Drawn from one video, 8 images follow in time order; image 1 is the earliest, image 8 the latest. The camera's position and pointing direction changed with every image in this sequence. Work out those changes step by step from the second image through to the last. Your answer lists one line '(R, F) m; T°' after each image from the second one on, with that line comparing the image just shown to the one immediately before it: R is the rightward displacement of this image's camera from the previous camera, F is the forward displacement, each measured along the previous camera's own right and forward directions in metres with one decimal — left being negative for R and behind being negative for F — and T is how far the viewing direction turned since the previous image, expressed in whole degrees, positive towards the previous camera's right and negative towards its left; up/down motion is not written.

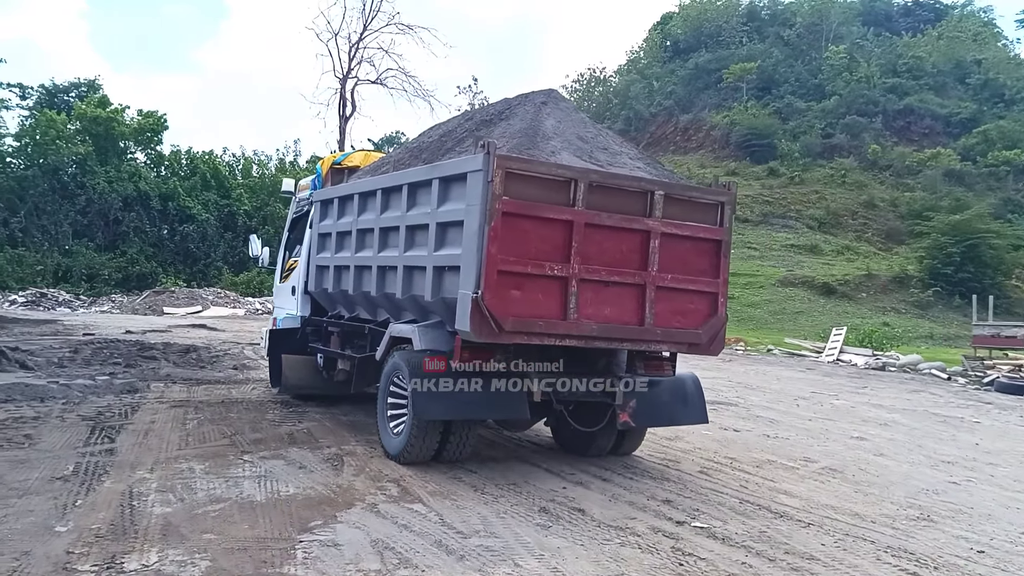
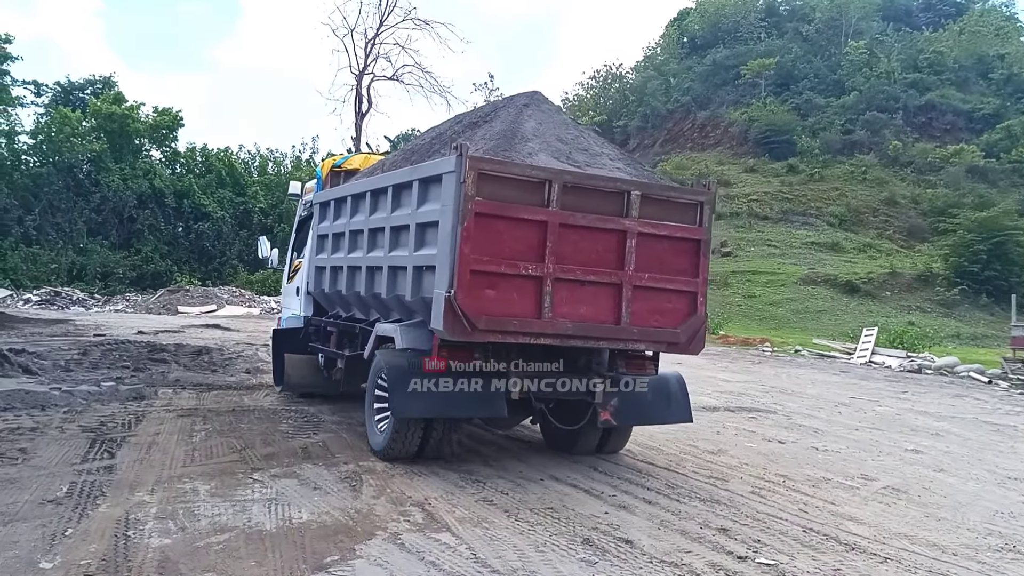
(-0.1, +0.6) m; -1°
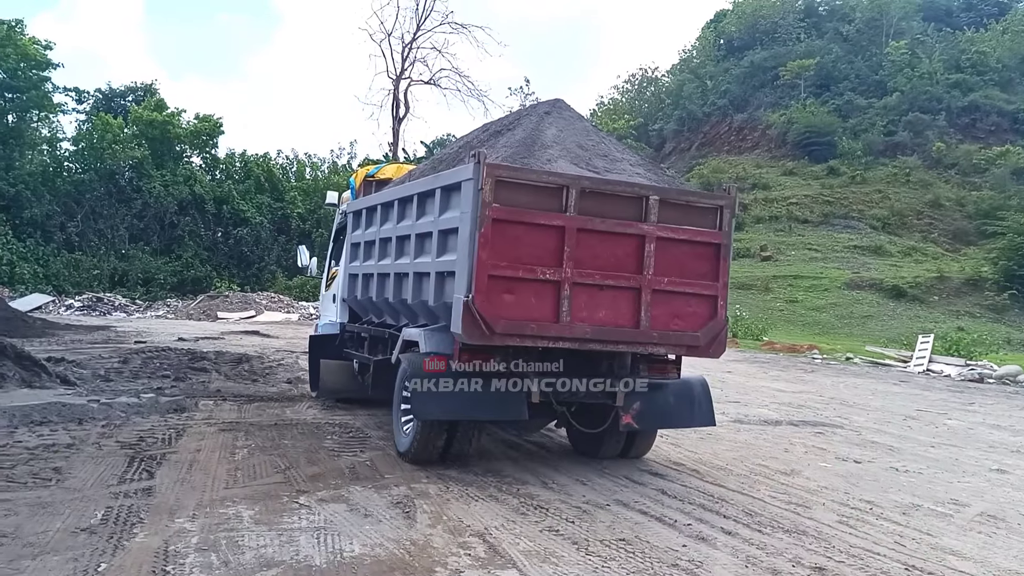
(-0.2, +0.5) m; -2°
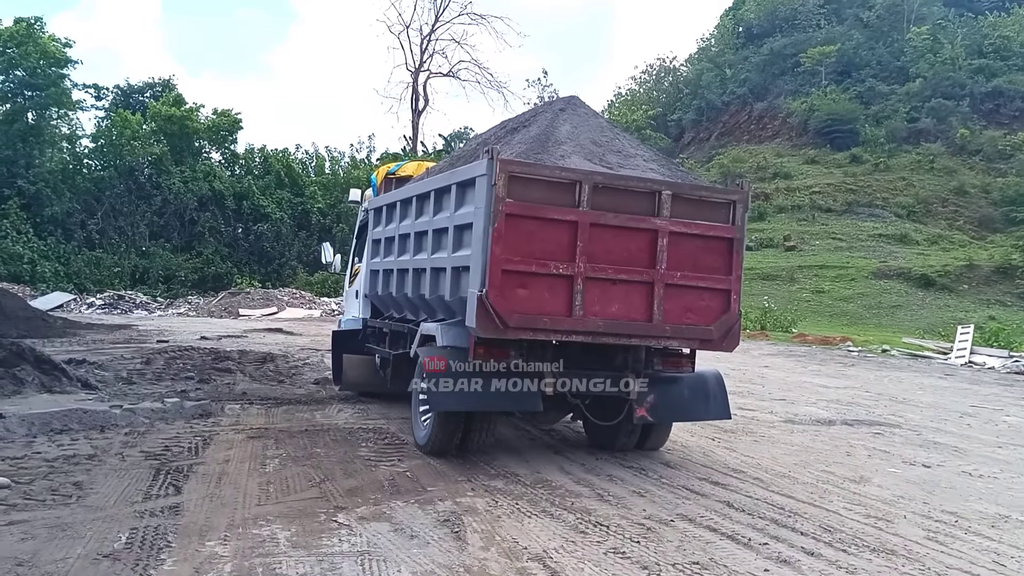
(-0.2, +0.5) m; -1°
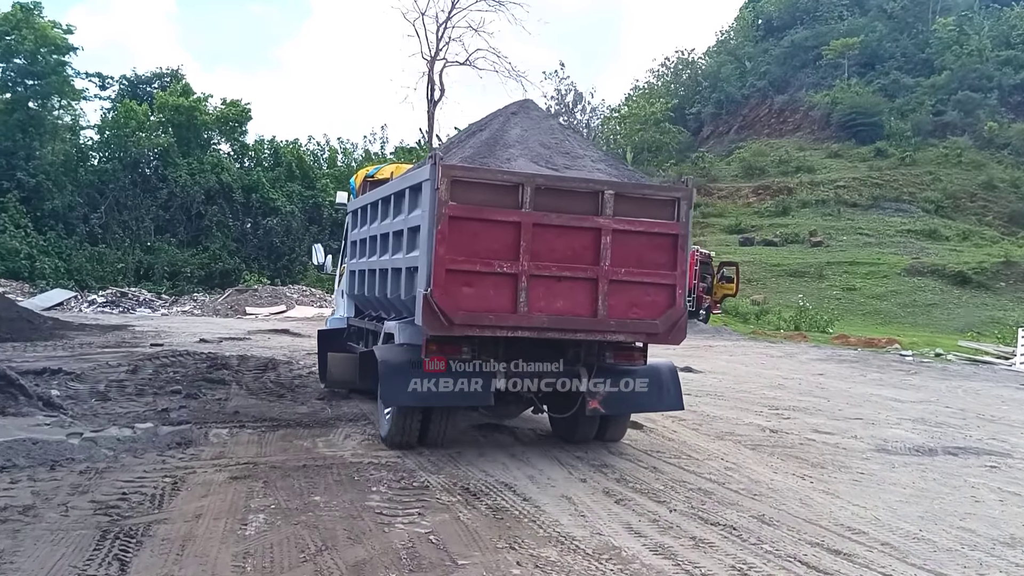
(-0.2, +1.5) m; -1°
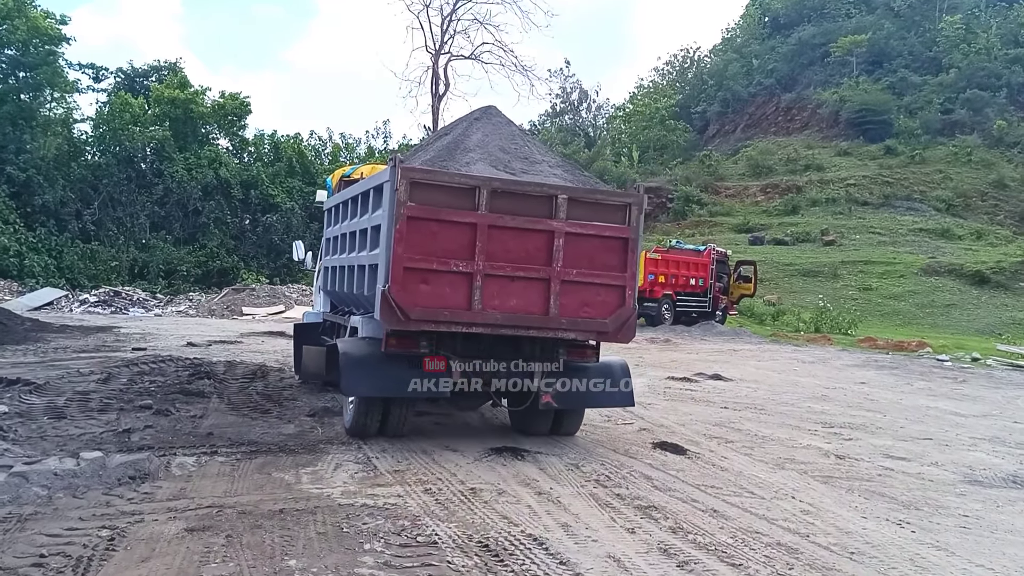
(-0.2, +1.3) m; 0°
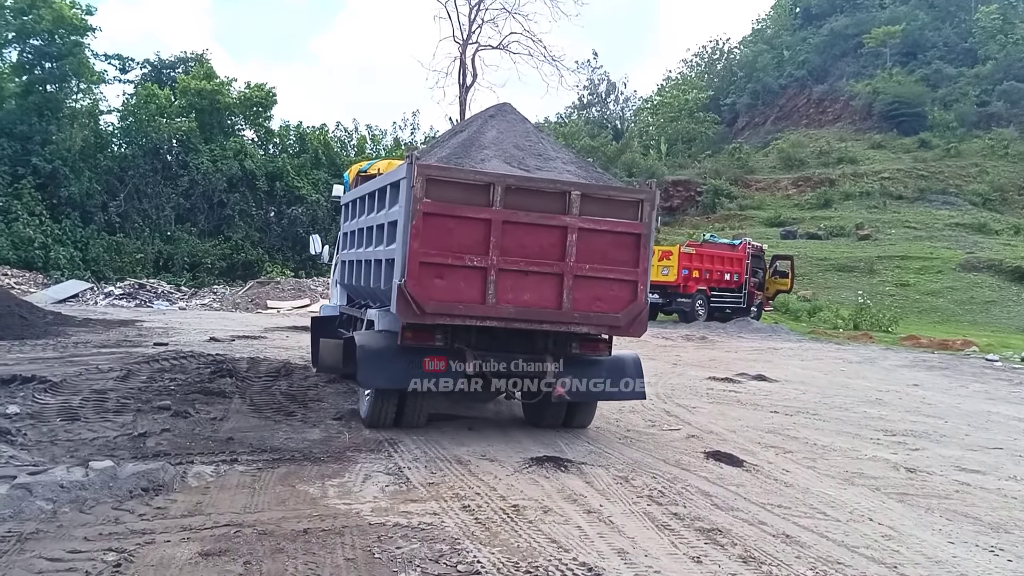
(-0.1, +0.5) m; -2°
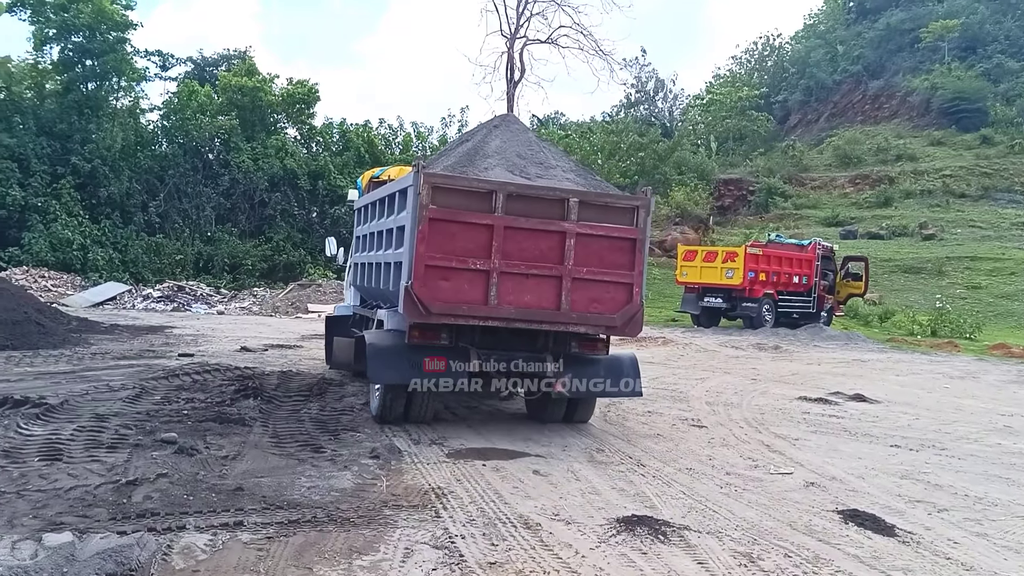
(-0.2, +1.4) m; -3°
